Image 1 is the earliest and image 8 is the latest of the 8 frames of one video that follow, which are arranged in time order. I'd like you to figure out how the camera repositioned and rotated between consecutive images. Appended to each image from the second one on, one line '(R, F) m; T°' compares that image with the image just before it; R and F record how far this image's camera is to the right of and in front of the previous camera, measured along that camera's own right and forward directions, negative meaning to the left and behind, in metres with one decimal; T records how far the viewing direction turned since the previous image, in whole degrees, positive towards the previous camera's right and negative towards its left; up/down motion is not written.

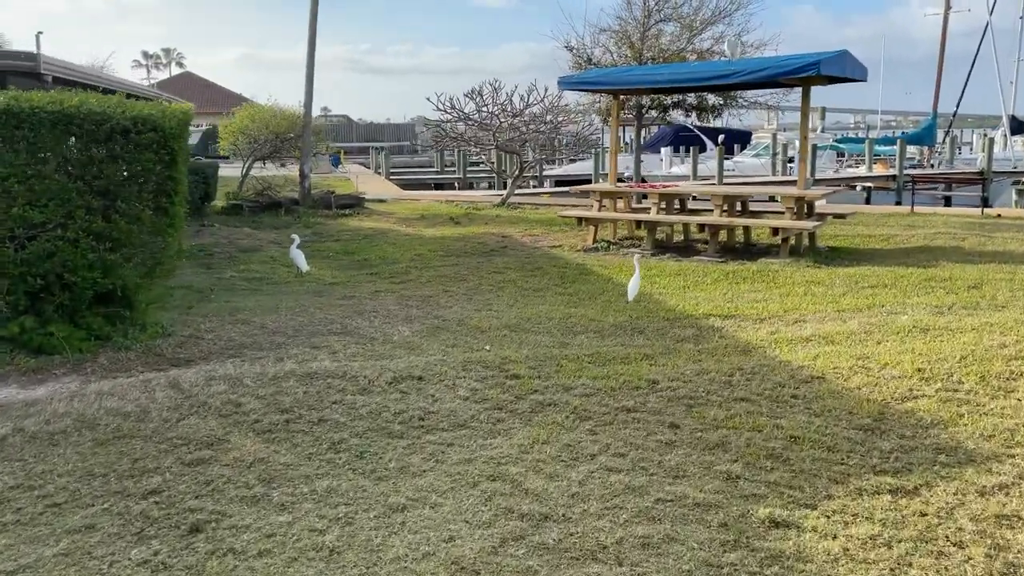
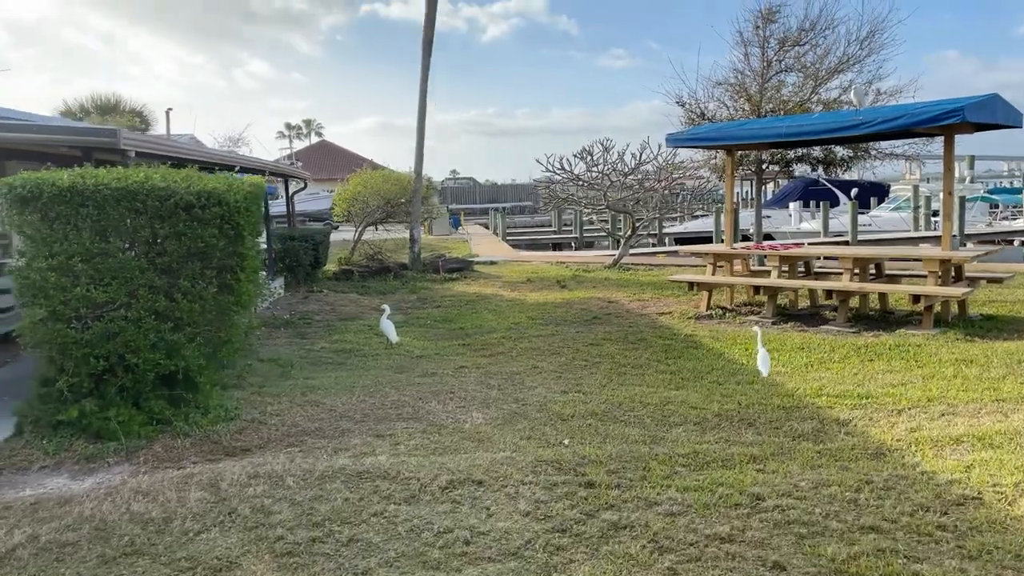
(+0.2, +0.6) m; -9°
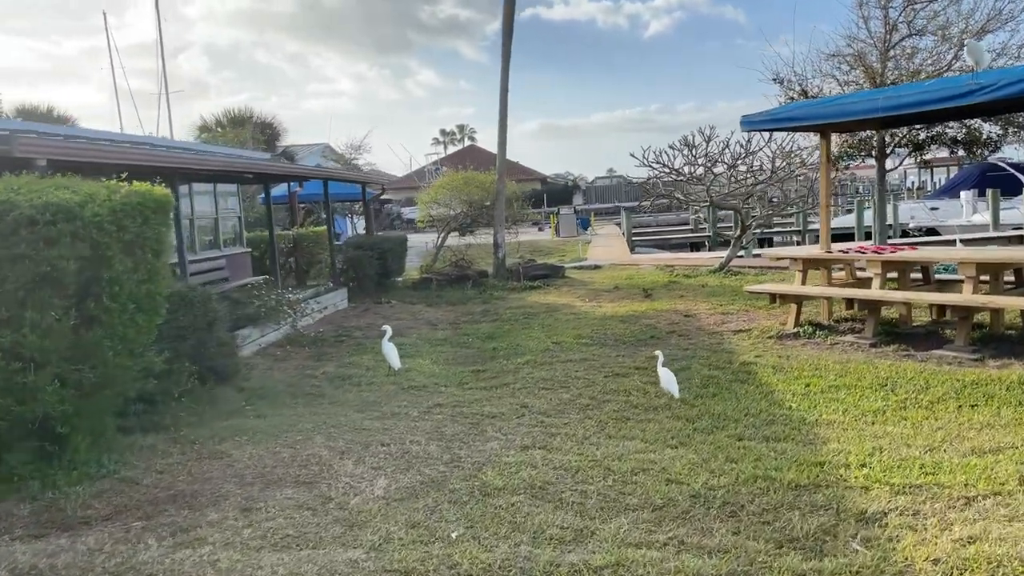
(+1.2, +1.3) m; -11°
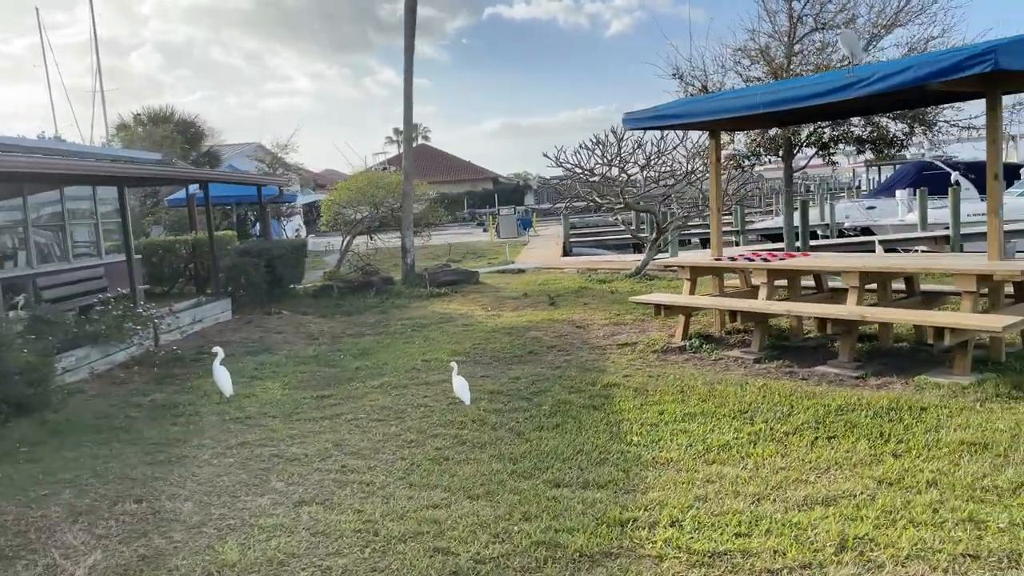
(+0.9, +0.6) m; +3°
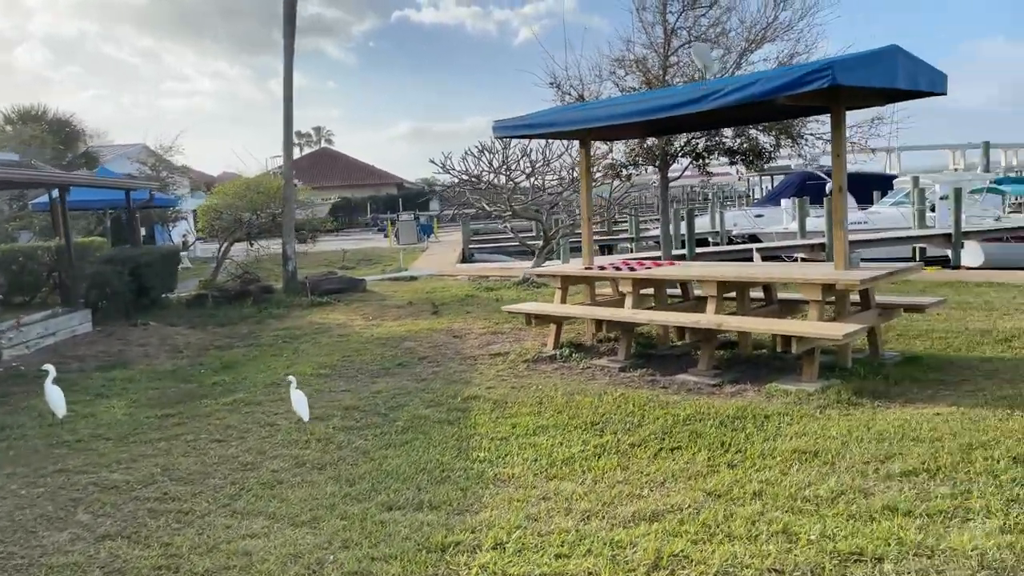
(+0.4, +0.1) m; +6°
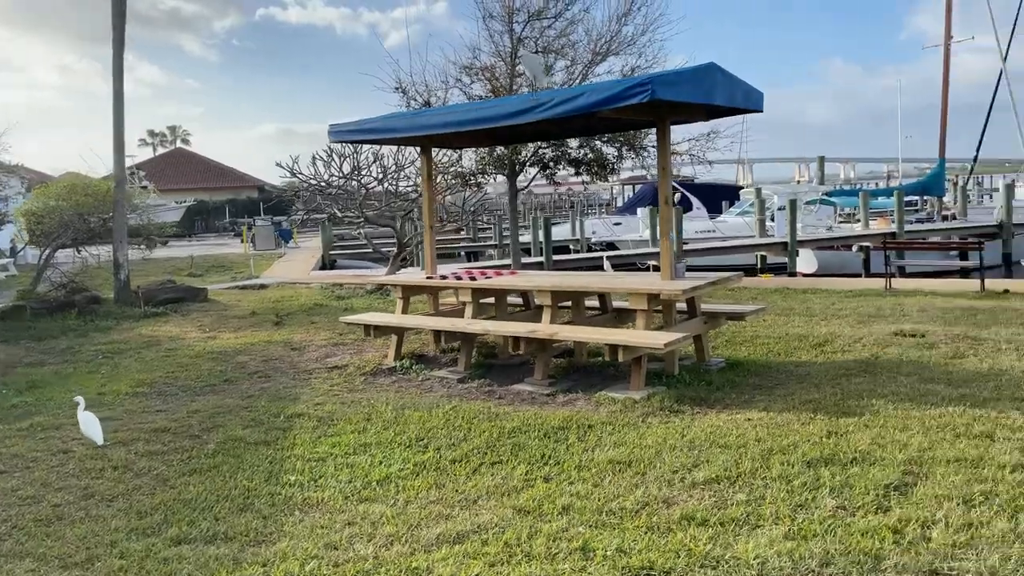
(+0.3, +0.1) m; +9°
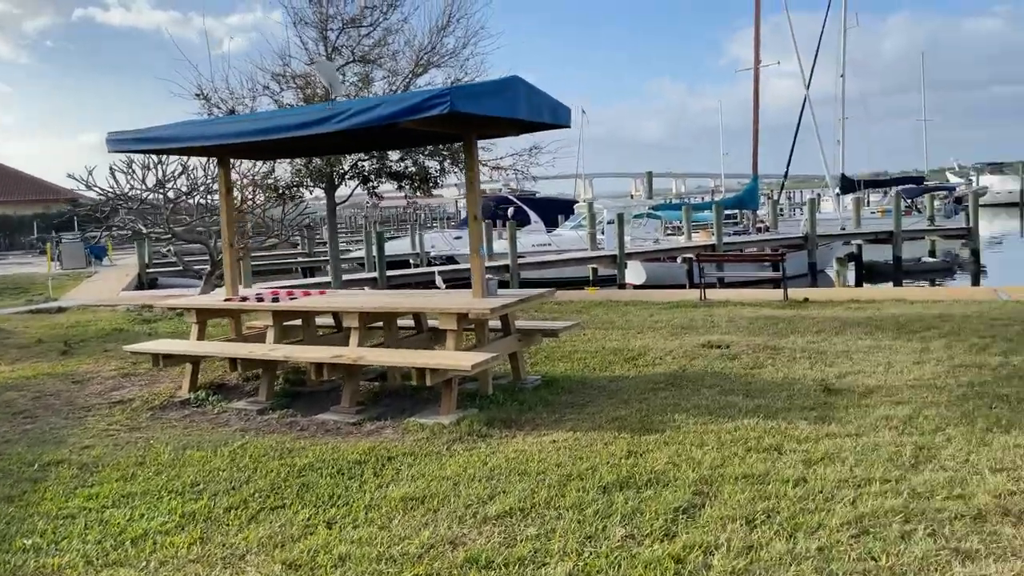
(+0.3, +0.3) m; +11°
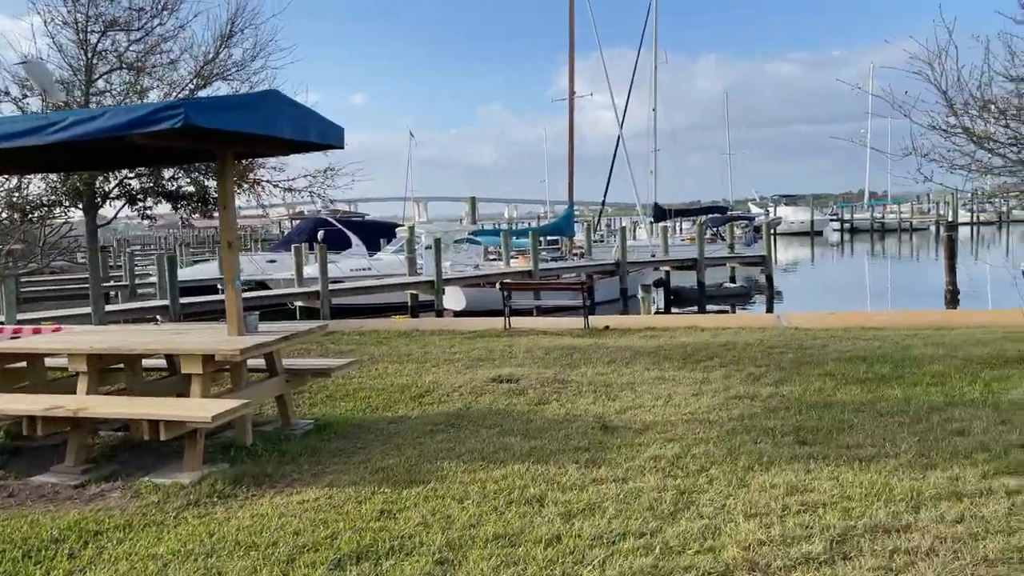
(+0.5, +0.4) m; +12°
